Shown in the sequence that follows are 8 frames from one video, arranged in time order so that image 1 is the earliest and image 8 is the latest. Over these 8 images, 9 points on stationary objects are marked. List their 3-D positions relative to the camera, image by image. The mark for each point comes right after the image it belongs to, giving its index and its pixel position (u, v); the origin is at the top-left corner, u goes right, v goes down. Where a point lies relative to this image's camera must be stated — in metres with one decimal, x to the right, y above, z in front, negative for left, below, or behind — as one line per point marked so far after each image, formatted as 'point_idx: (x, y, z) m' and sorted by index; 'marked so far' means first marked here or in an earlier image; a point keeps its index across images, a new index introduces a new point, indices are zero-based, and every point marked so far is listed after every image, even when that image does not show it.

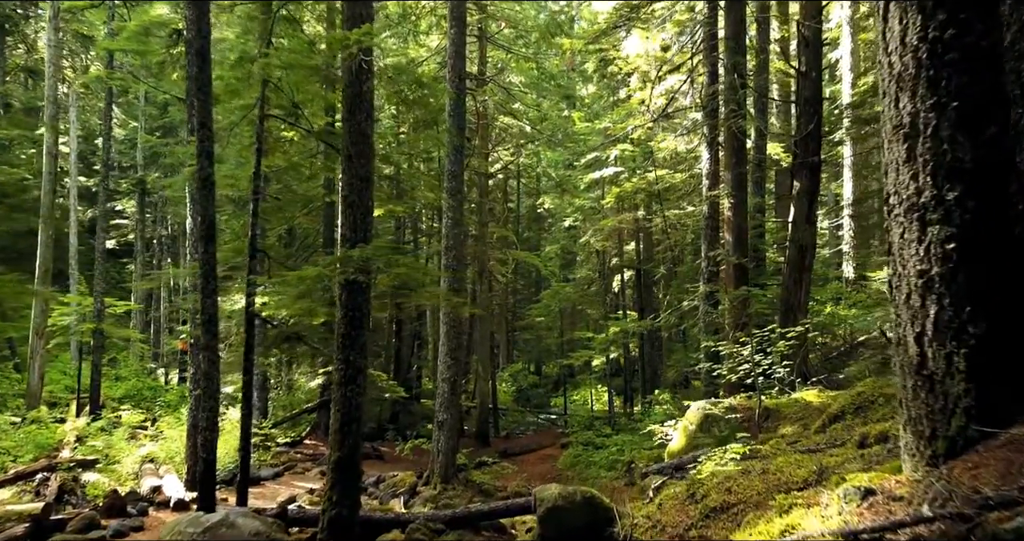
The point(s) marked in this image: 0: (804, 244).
0: (+4.7, +0.4, +11.6) m
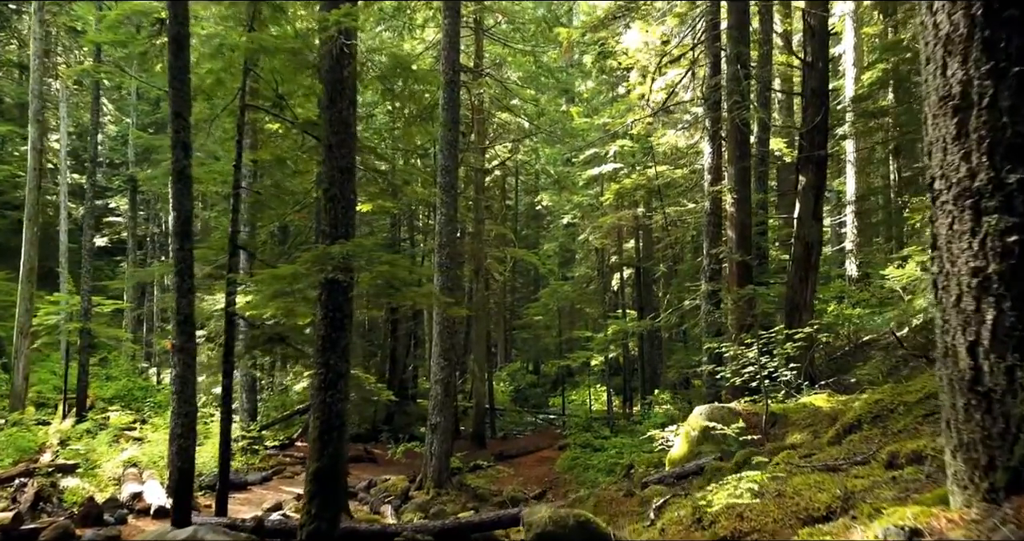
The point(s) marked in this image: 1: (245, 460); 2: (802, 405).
0: (+4.7, +0.5, +11.2) m
1: (-5.2, -3.7, +14.0) m
2: (+3.1, -1.4, +7.7) m
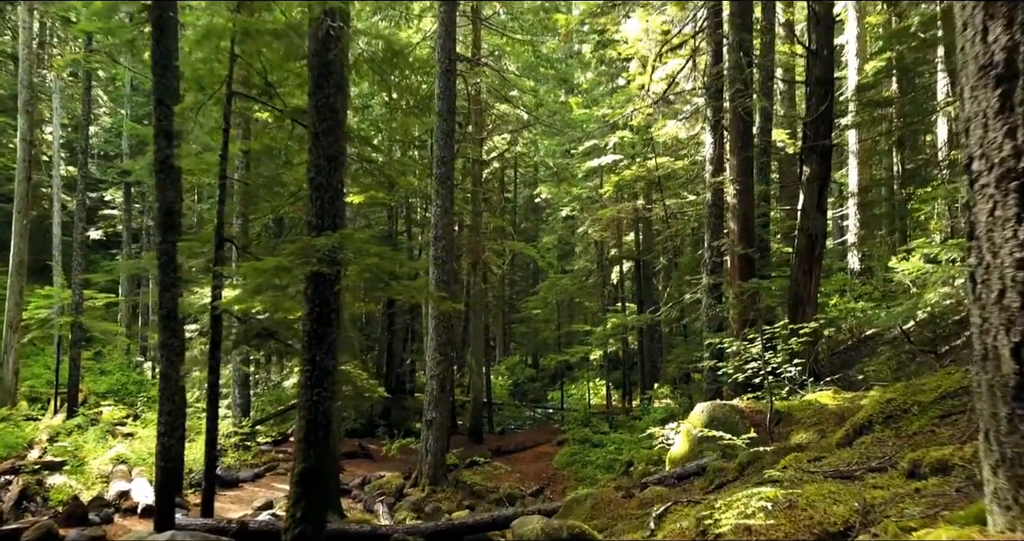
0: (+4.6, +0.6, +10.9) m
1: (-5.3, -3.6, +13.8) m
2: (+3.1, -1.4, +7.5) m
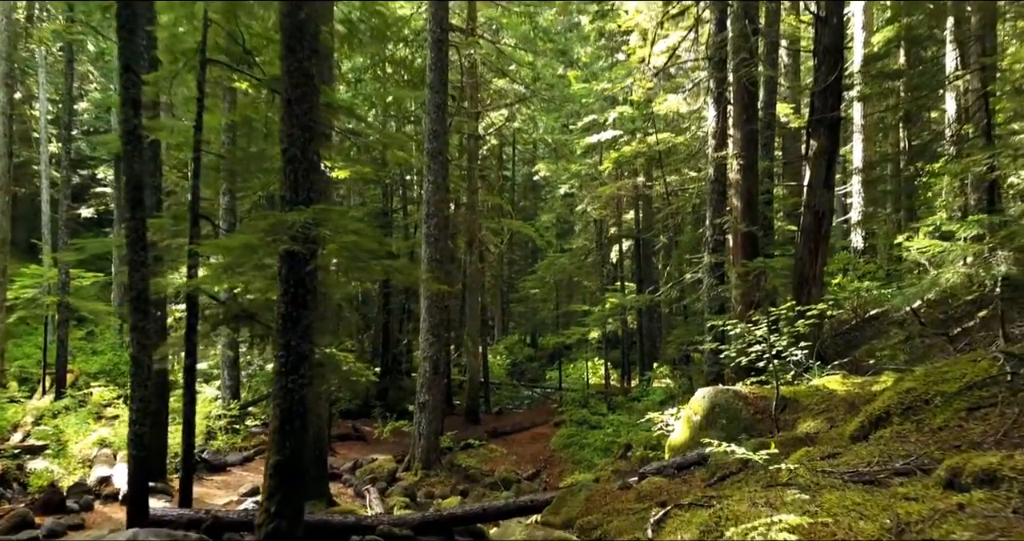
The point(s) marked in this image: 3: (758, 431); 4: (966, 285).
0: (+4.5, +0.9, +10.5) m
1: (-5.3, -3.2, +13.4) m
2: (+3.0, -1.2, +7.1) m
3: (+2.3, -1.5, +6.8) m
4: (+4.8, -0.2, +7.5) m
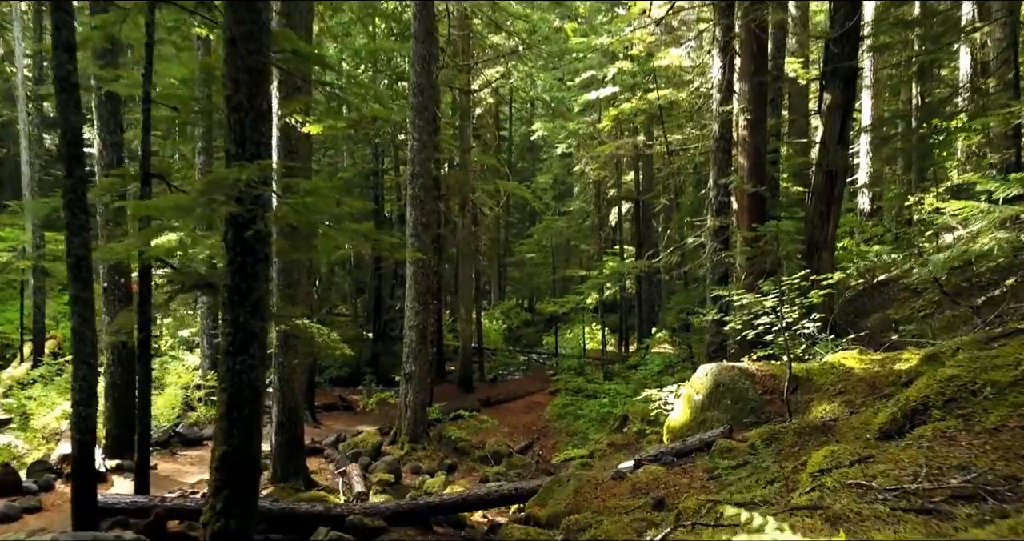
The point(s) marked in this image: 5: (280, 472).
0: (+4.4, +1.4, +9.7) m
1: (-5.5, -2.5, +12.9) m
2: (+2.8, -0.8, +6.4) m
3: (+2.2, -1.2, +6.2) m
4: (+4.6, +0.2, +6.8) m
5: (-3.0, -2.6, +9.2) m
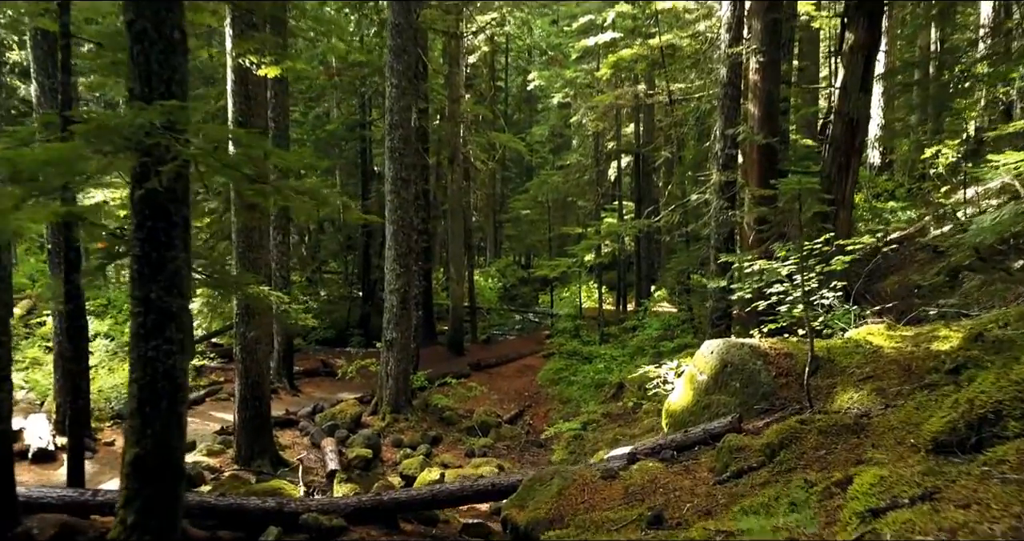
0: (+4.2, +1.9, +8.8) m
1: (-5.7, -1.8, +12.1) m
2: (+2.6, -0.6, +5.6) m
3: (+2.0, -1.0, +5.4) m
4: (+4.4, +0.5, +5.9) m
5: (-3.1, -2.1, +8.4) m
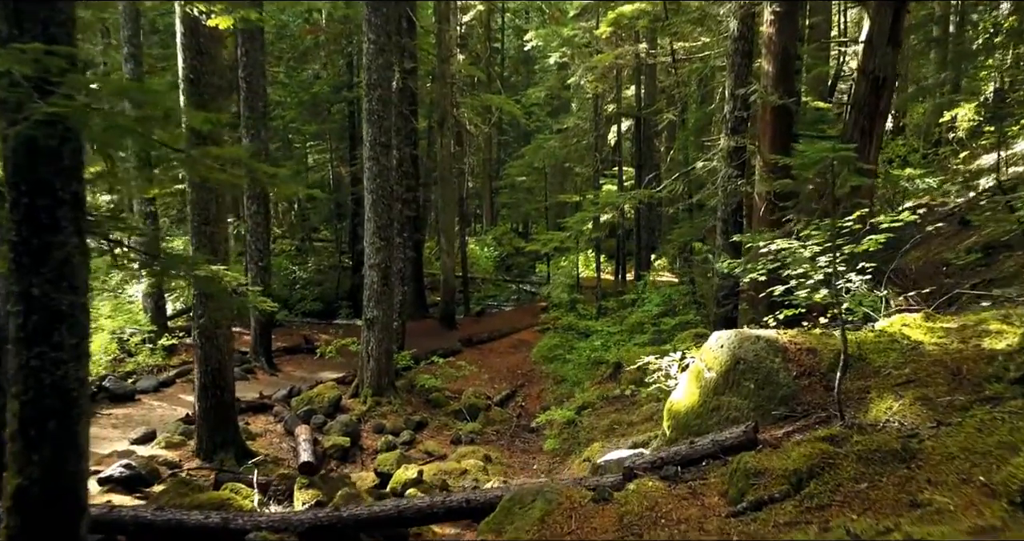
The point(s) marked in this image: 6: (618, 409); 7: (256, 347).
0: (+4.0, +2.1, +7.9) m
1: (-5.8, -1.4, +11.4) m
2: (+2.5, -0.4, +4.8) m
3: (+1.9, -0.8, +4.6) m
4: (+4.3, +0.6, +5.1) m
5: (-3.3, -1.9, +7.7) m
6: (+1.4, -1.8, +9.4) m
7: (-4.3, -1.3, +12.2) m
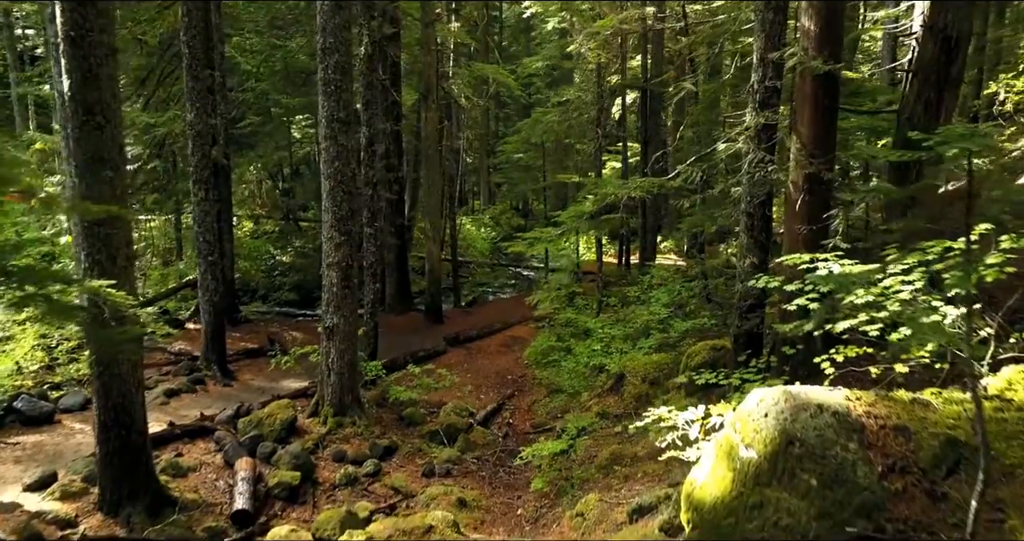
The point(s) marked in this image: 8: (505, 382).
0: (+3.8, +2.0, +6.2) m
1: (-6.0, -1.3, +9.9) m
2: (+2.3, -0.6, +3.3) m
3: (+1.6, -1.0, +3.1) m
4: (+4.1, +0.4, +3.5) m
5: (-3.5, -1.9, +6.3) m
6: (+1.2, -1.8, +7.9) m
7: (-4.5, -1.2, +10.7) m
8: (-0.1, -1.8, +11.7) m
